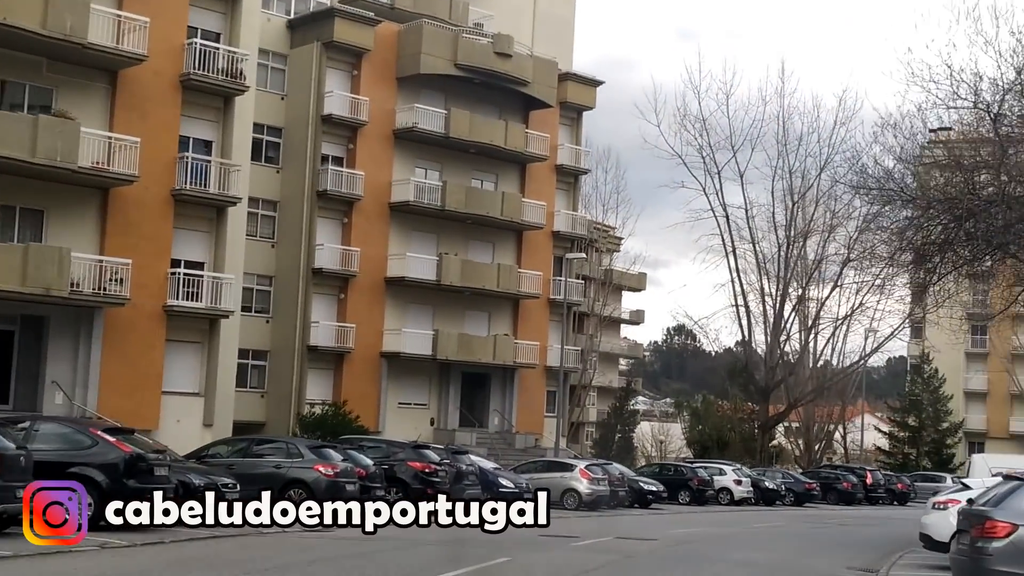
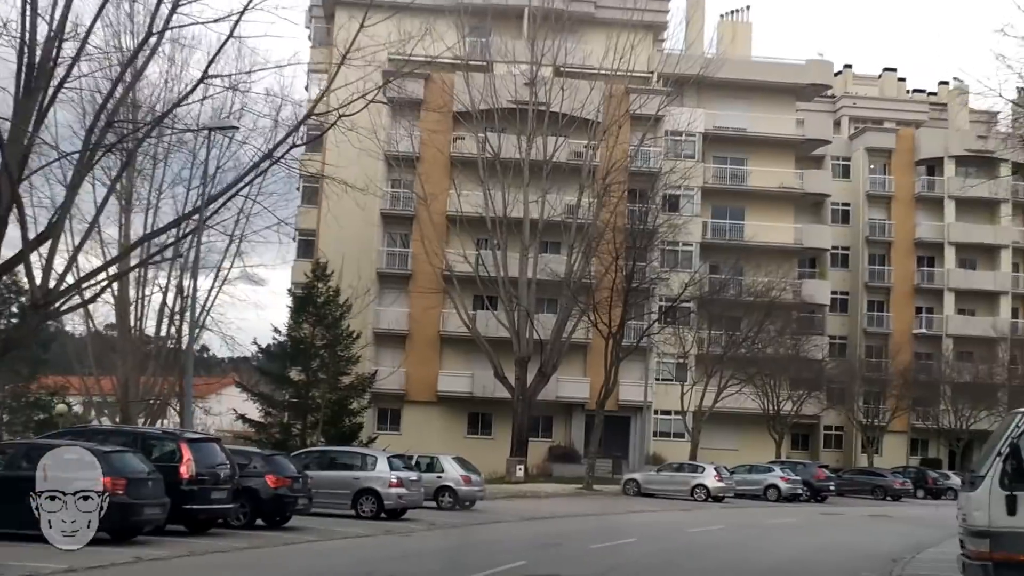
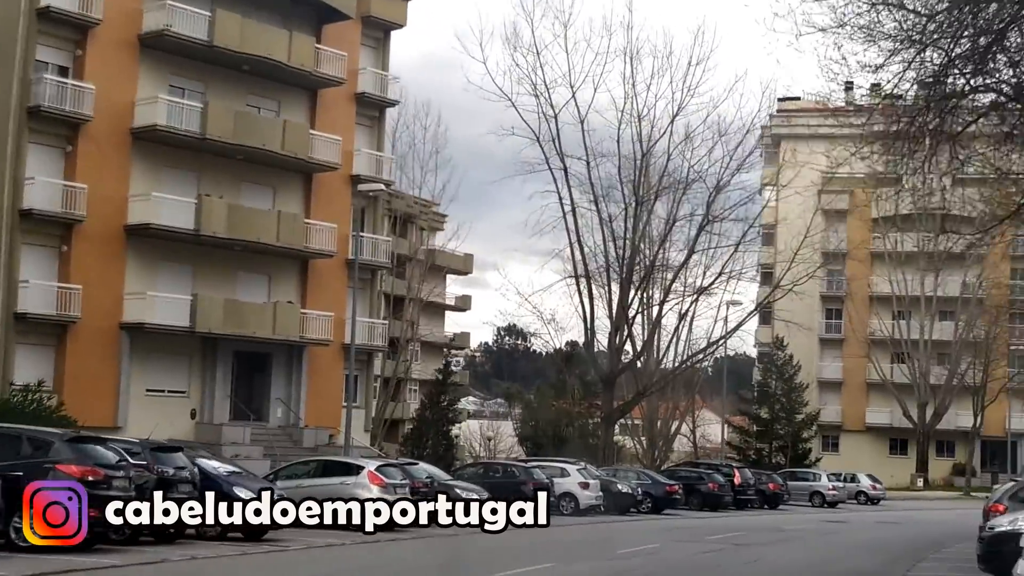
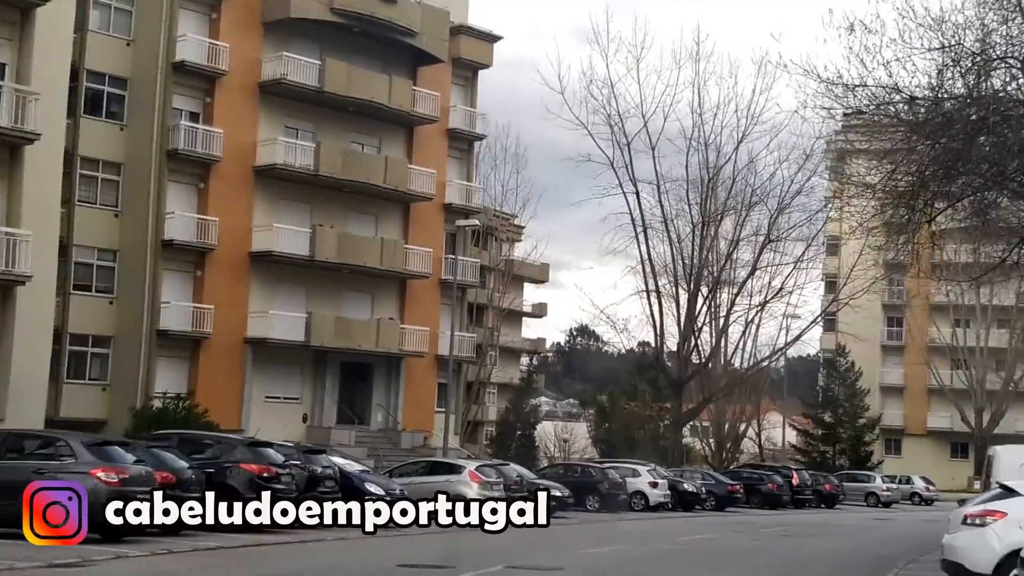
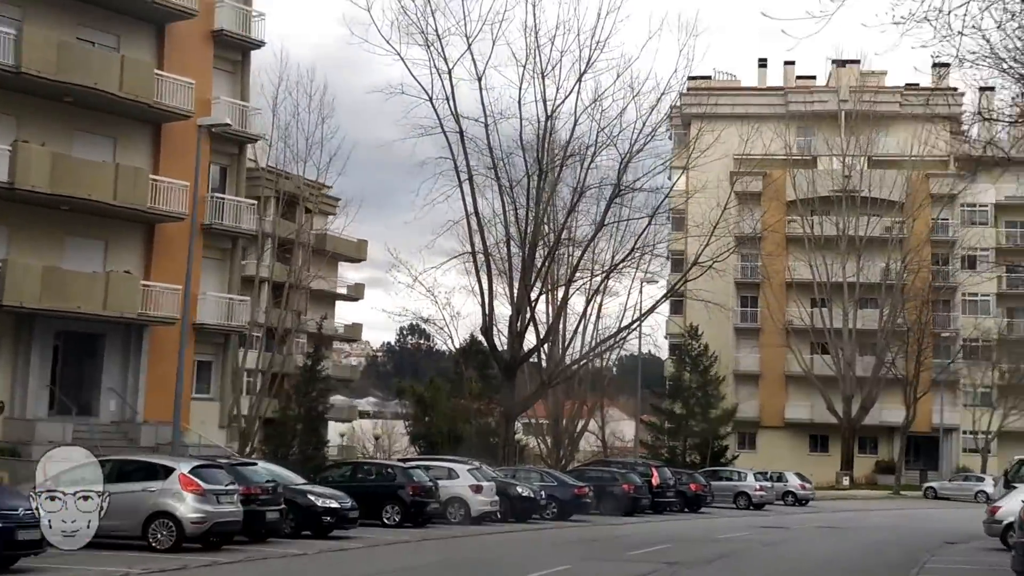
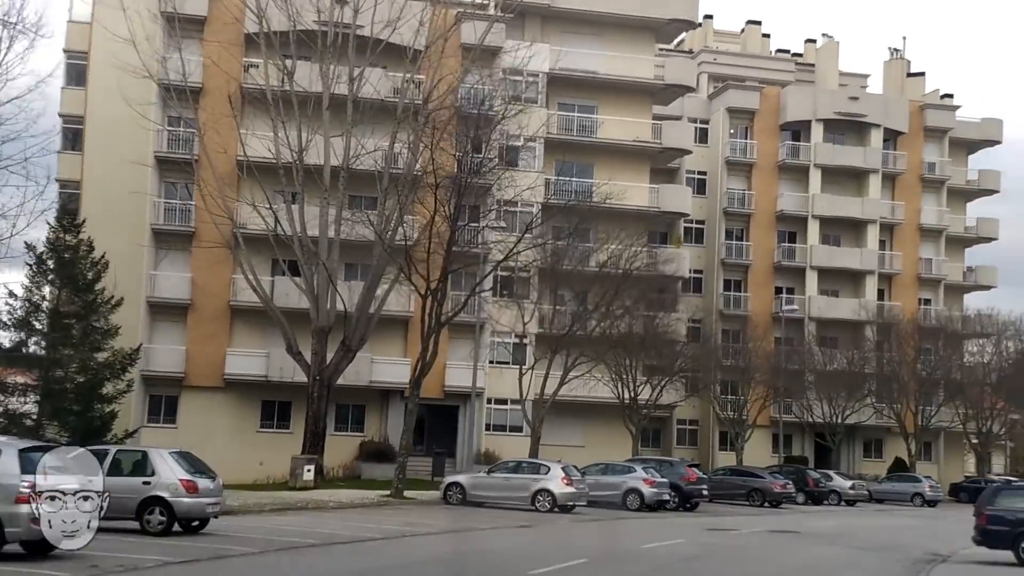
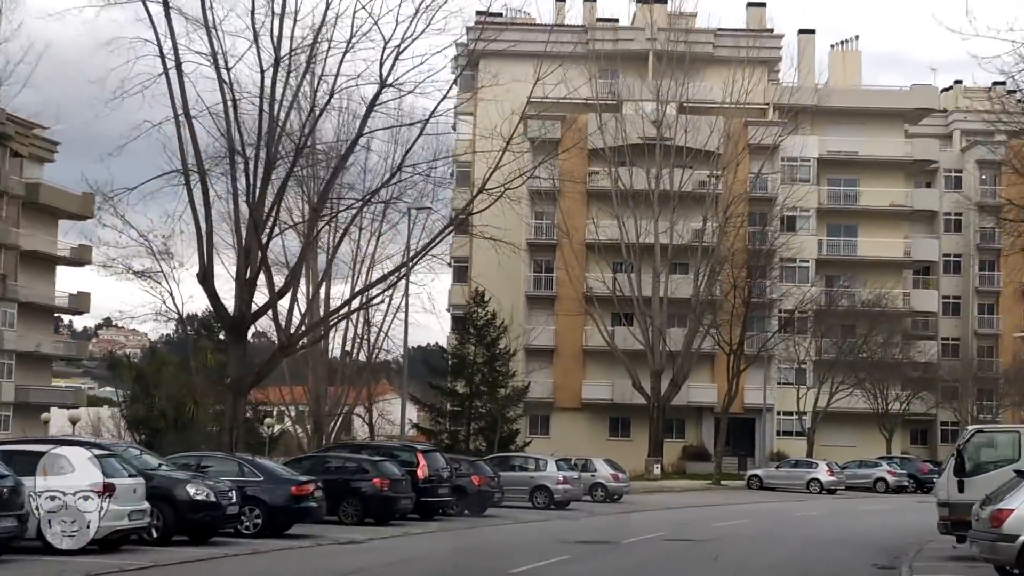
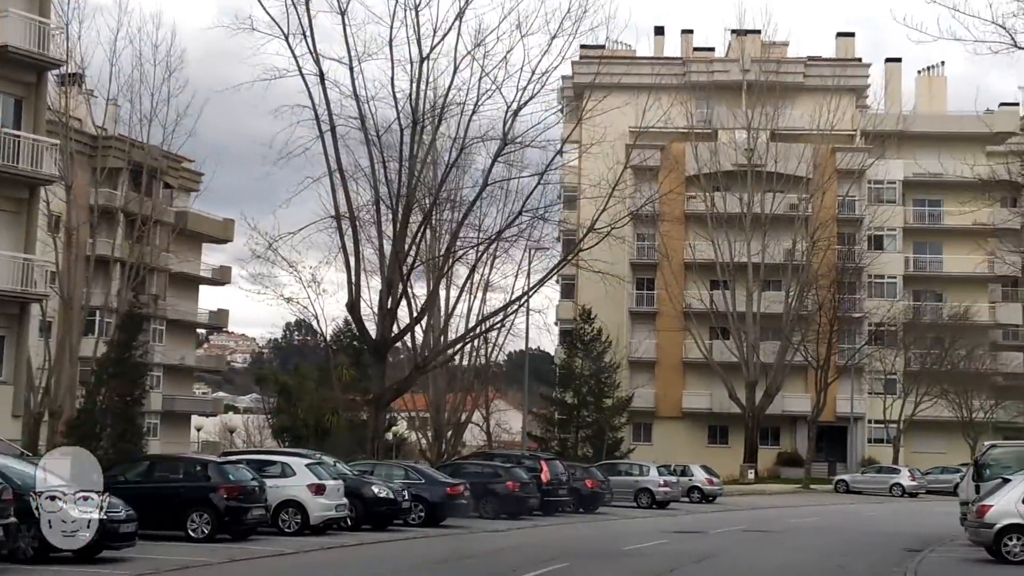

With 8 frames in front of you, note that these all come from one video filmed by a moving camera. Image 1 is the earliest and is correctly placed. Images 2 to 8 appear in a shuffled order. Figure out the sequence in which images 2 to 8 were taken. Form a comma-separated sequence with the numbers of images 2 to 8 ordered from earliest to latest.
4, 3, 5, 8, 7, 2, 6
